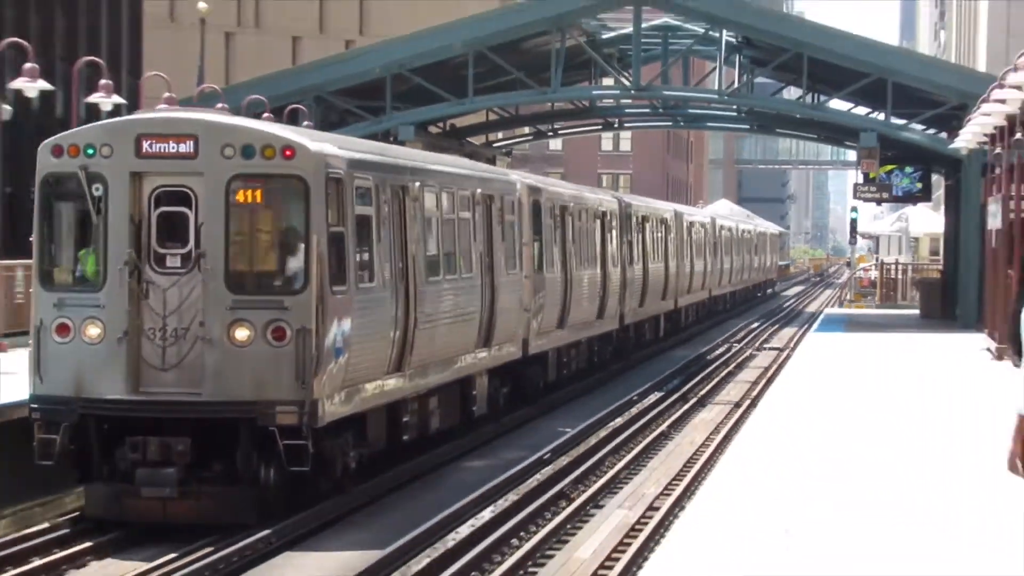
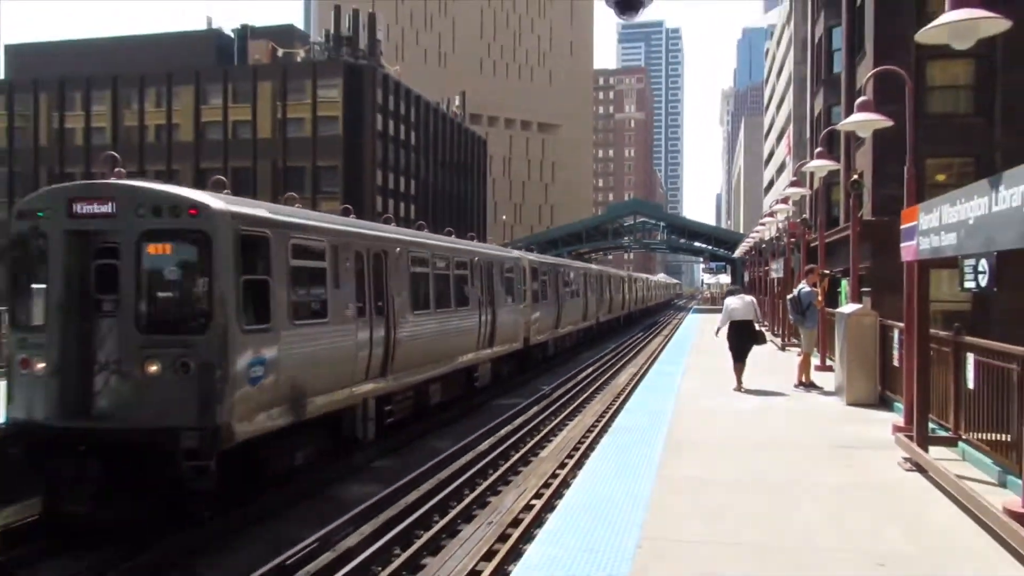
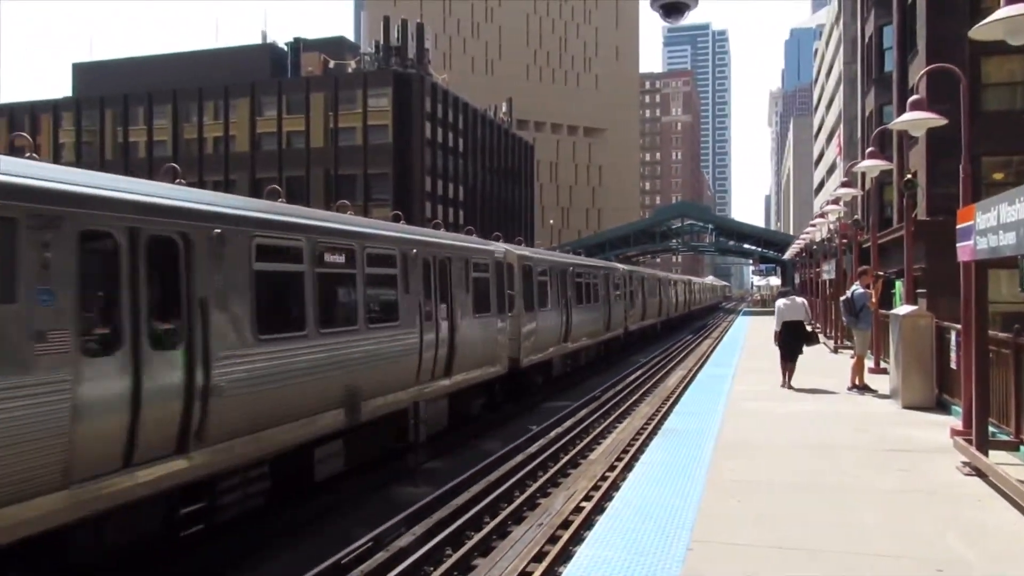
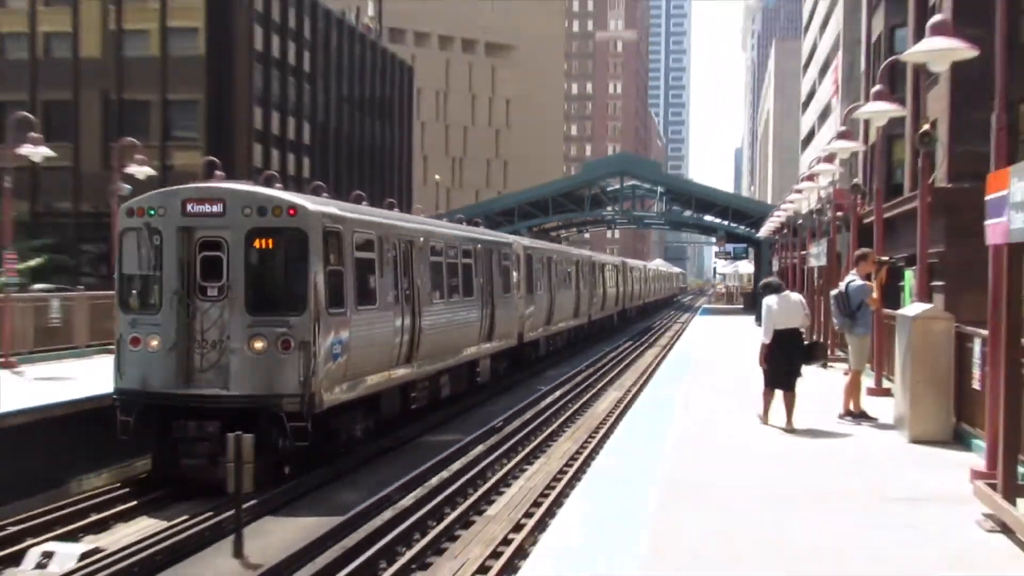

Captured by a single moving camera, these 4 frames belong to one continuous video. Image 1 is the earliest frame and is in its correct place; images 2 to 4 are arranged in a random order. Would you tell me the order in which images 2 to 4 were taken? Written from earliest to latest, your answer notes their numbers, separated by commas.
4, 2, 3
